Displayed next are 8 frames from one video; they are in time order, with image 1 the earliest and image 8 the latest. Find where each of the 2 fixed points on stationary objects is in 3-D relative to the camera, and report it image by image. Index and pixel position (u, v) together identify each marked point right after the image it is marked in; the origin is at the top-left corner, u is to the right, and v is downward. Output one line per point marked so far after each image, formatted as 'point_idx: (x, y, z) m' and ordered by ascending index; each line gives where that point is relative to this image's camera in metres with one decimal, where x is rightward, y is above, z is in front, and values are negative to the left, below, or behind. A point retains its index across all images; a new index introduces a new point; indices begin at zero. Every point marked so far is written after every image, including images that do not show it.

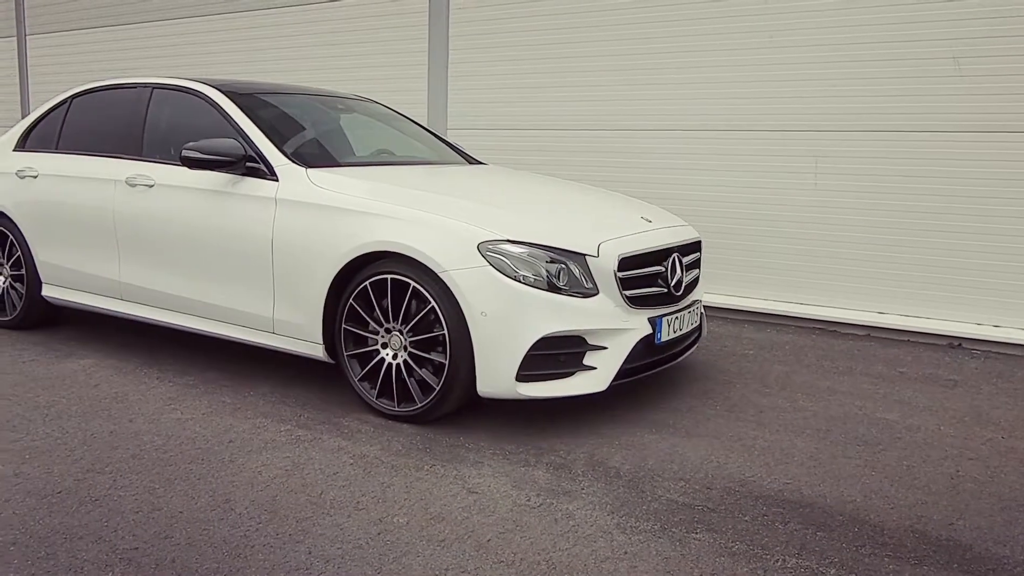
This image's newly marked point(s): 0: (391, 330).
0: (-0.5, -0.2, +3.9) m
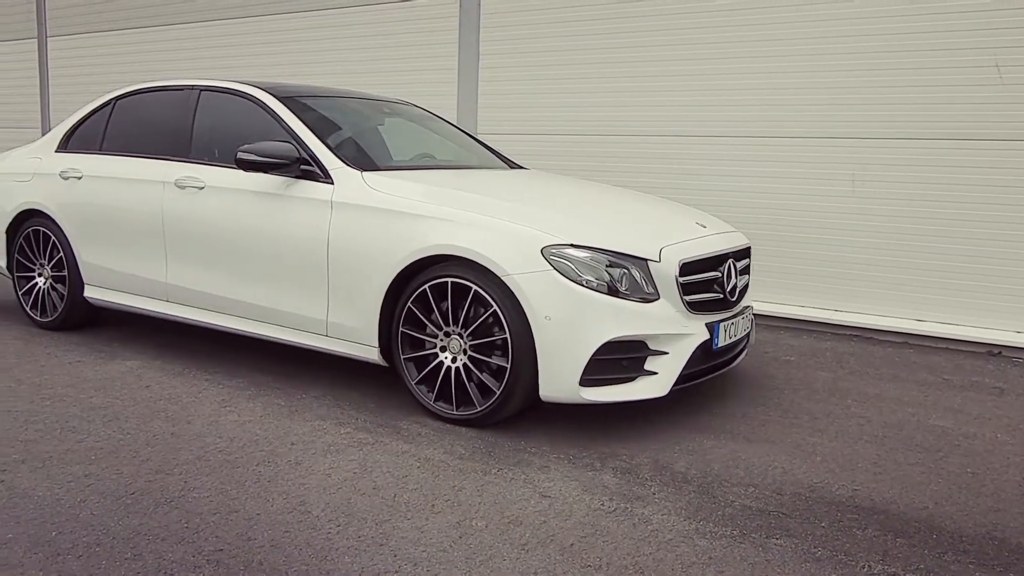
0: (-0.3, -0.2, +3.9) m
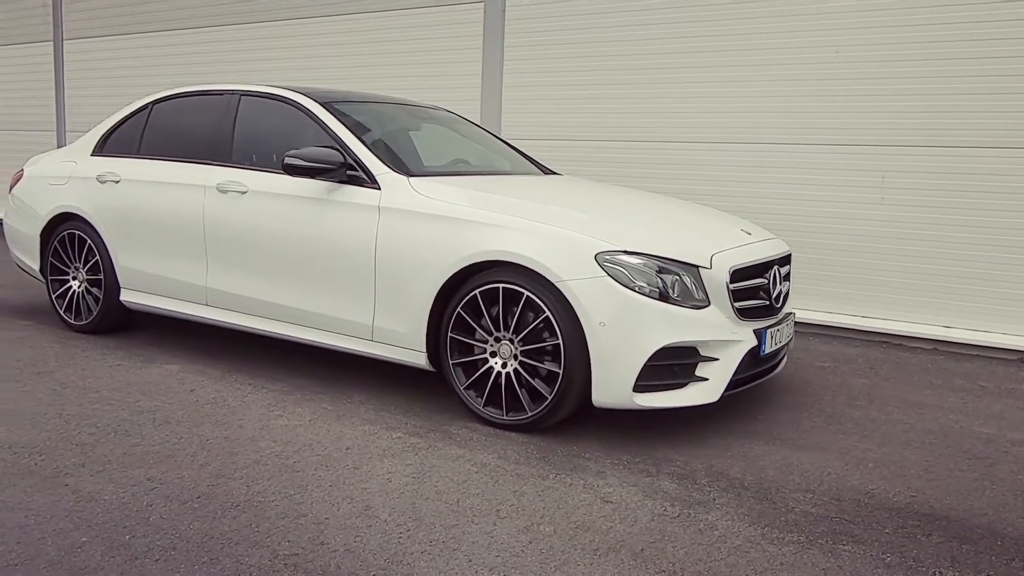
0: (0.0, -0.2, +3.9) m
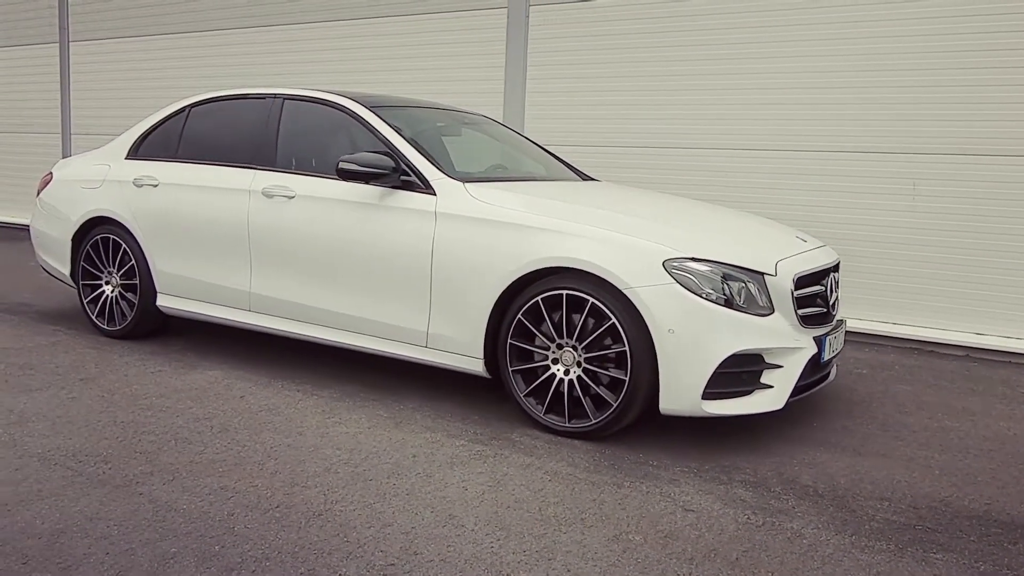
0: (+0.2, -0.3, +3.9) m
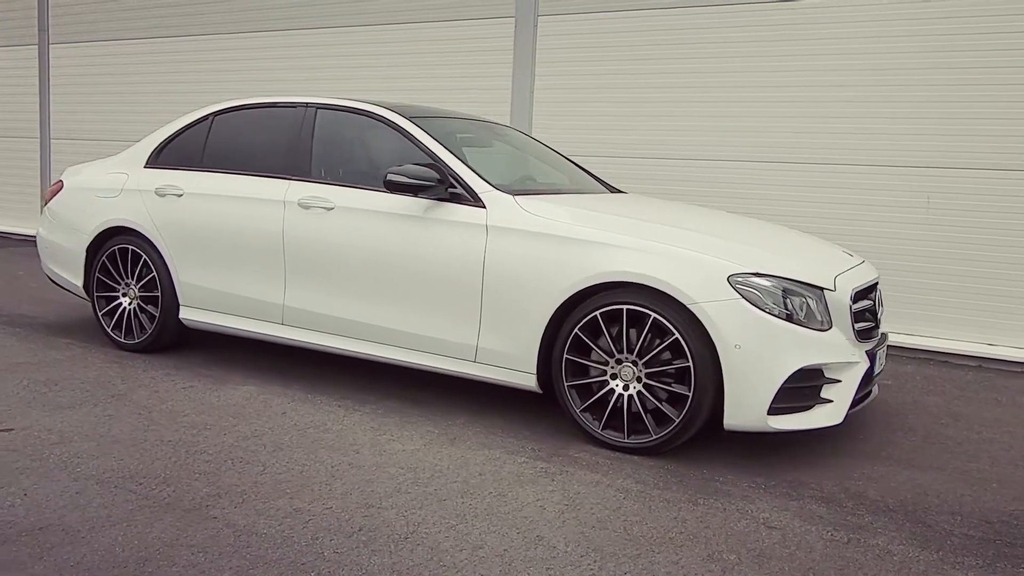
0: (+0.5, -0.3, +3.8) m
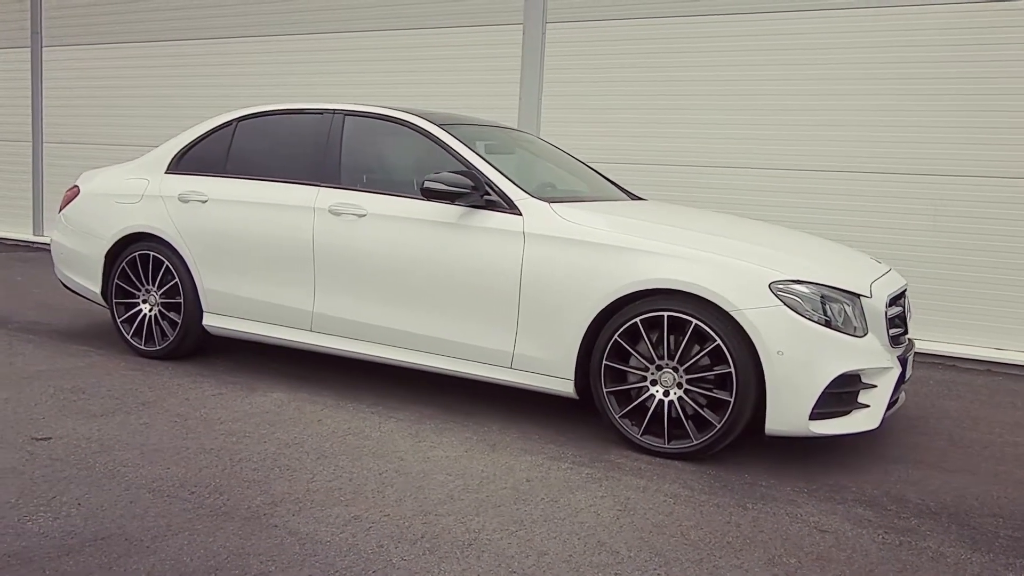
0: (+0.7, -0.4, +3.9) m
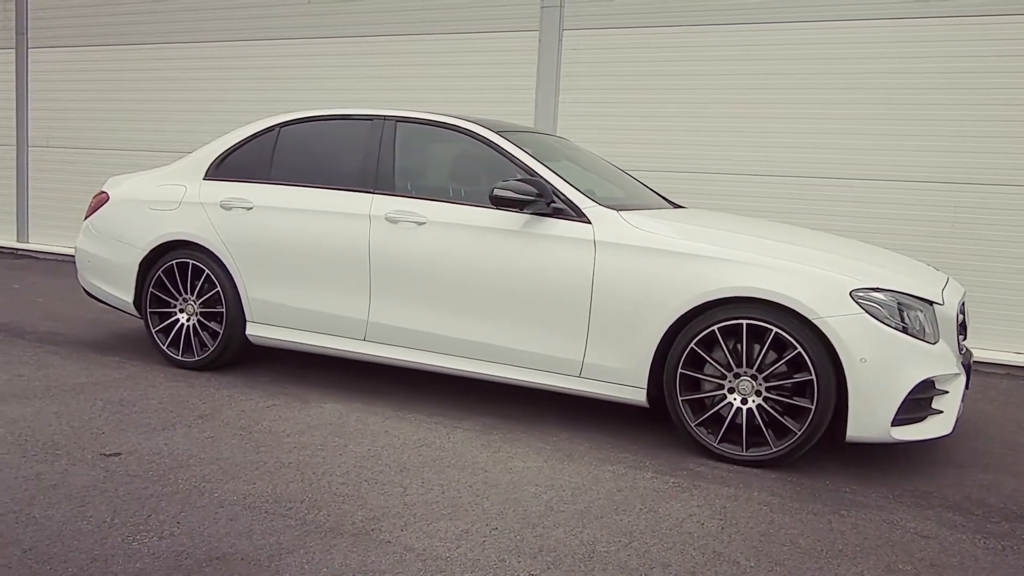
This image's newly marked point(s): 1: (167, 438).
0: (+1.0, -0.4, +3.9) m
1: (-1.6, -0.7, +3.9) m
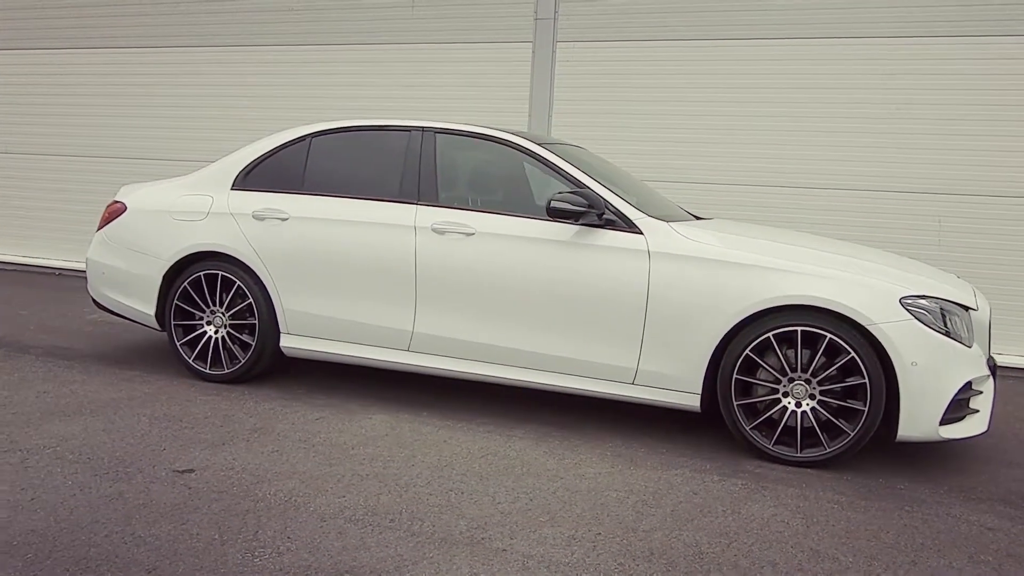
0: (+1.3, -0.4, +4.1) m
1: (-1.3, -0.7, +3.9) m
